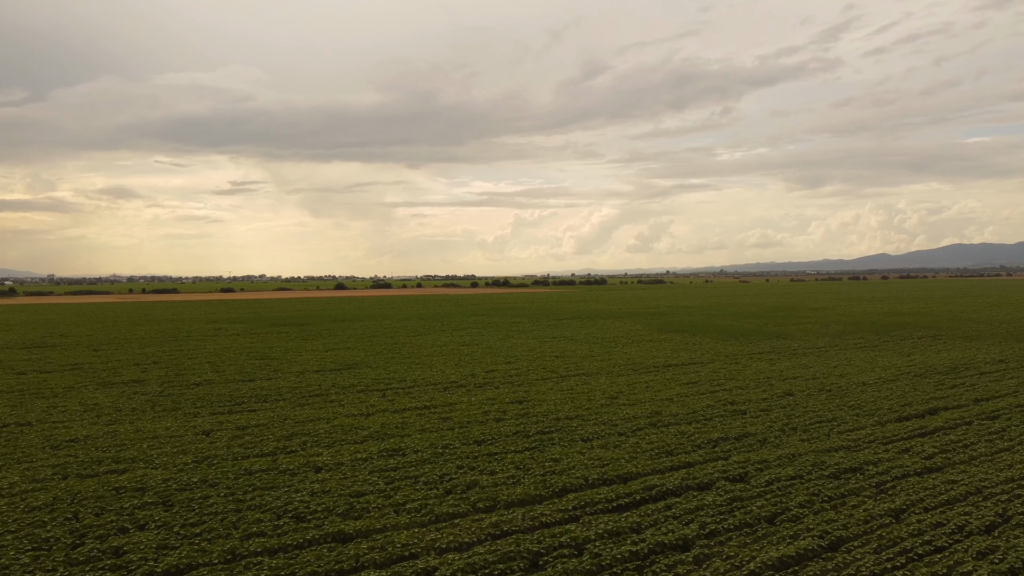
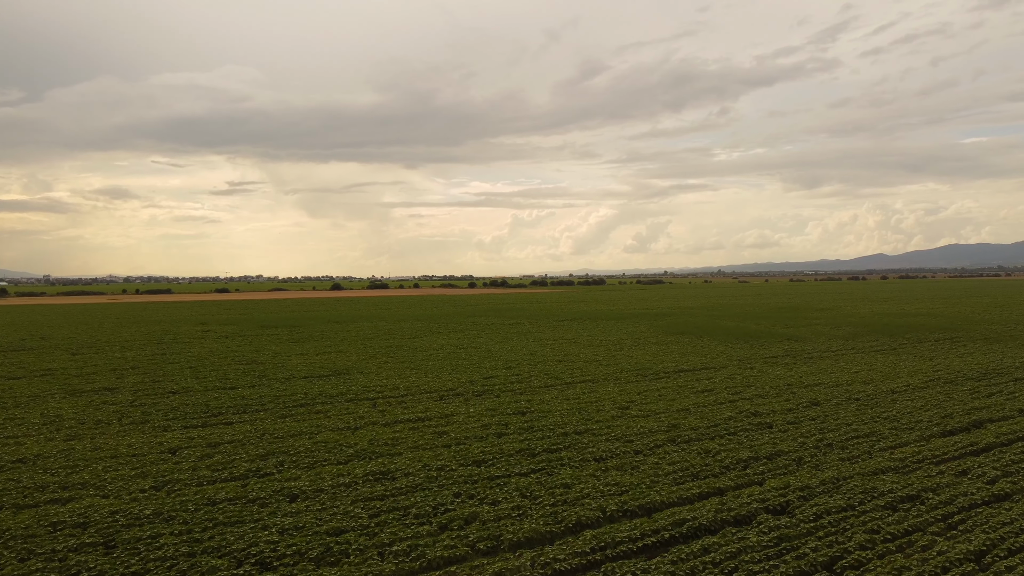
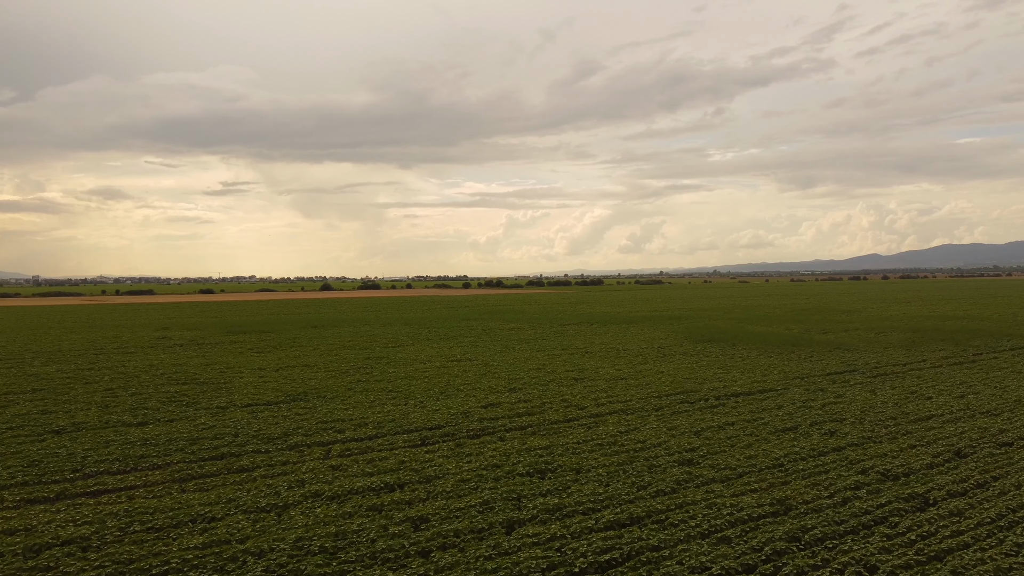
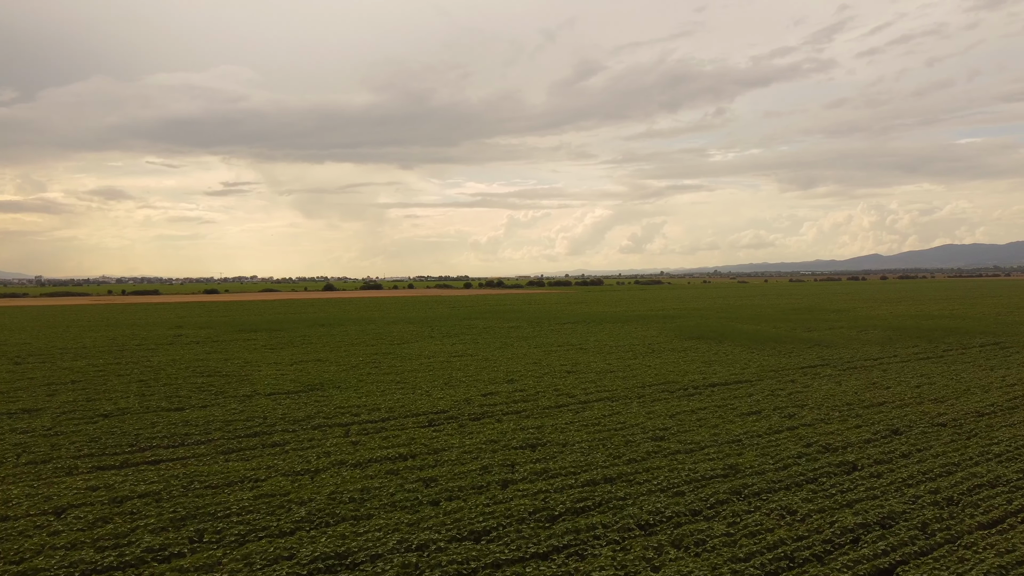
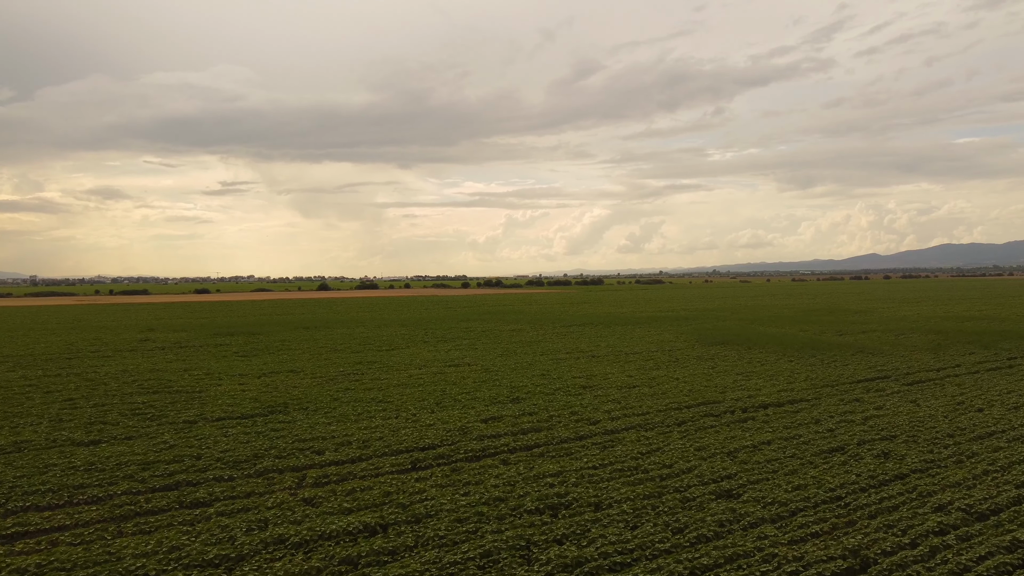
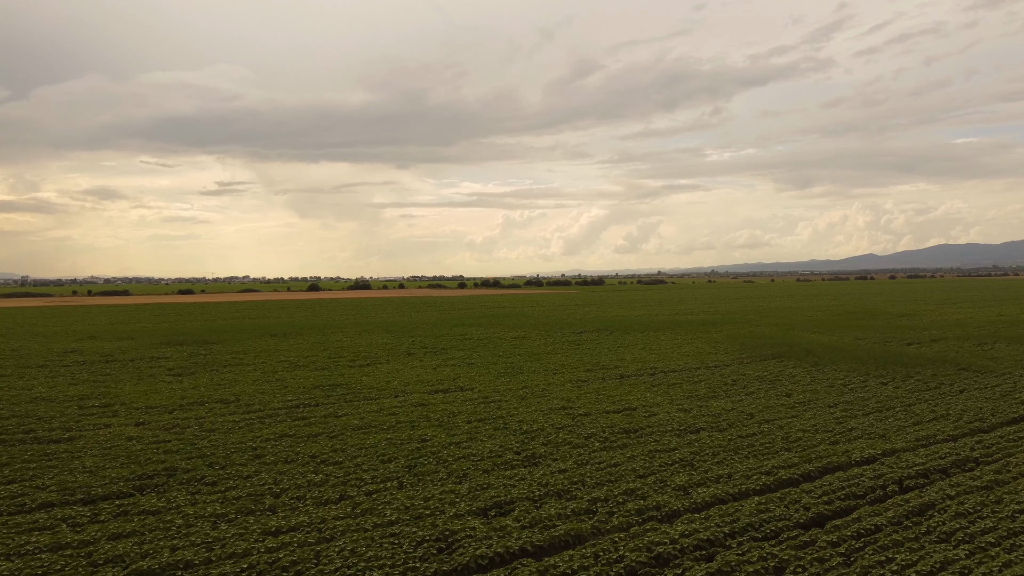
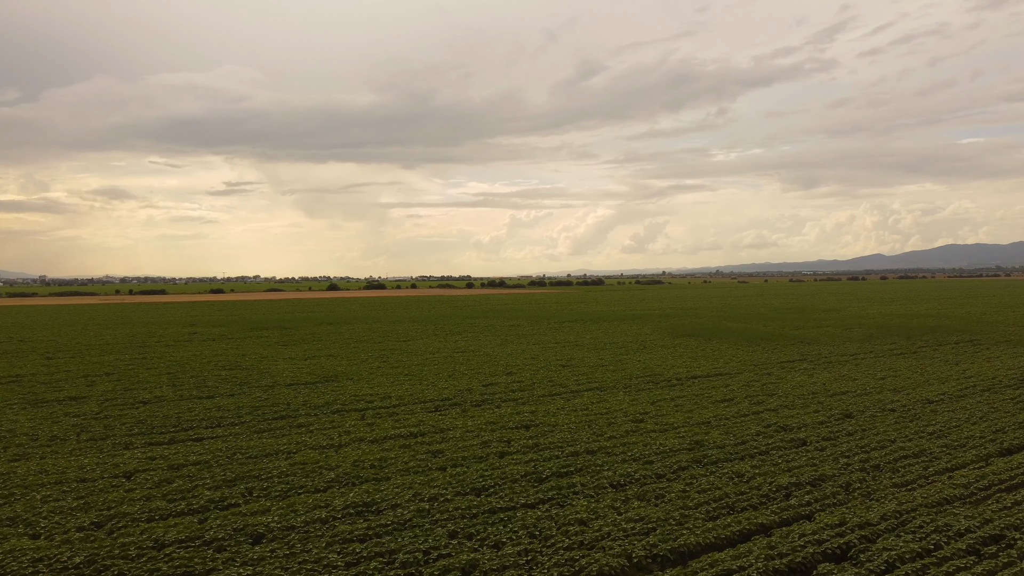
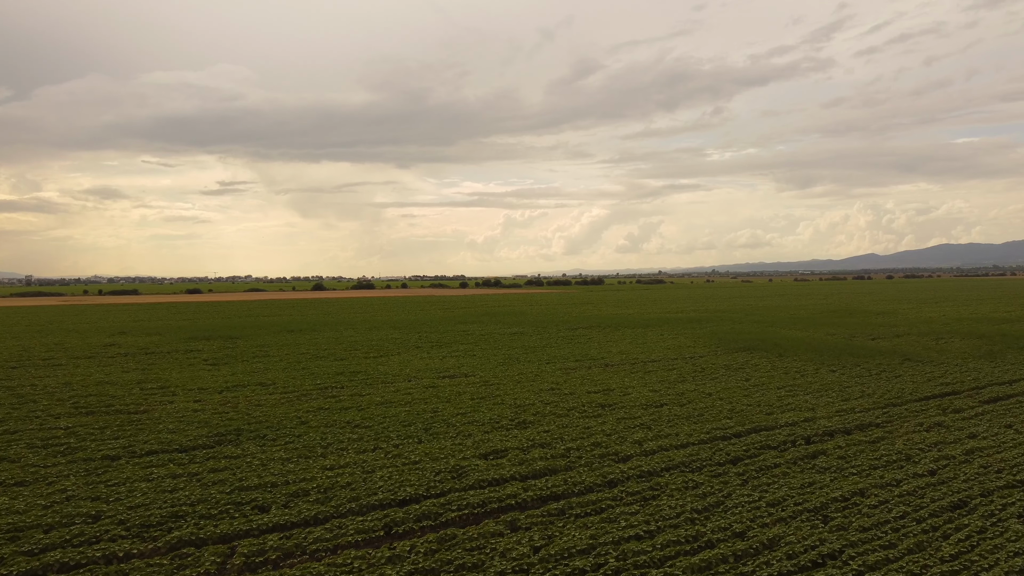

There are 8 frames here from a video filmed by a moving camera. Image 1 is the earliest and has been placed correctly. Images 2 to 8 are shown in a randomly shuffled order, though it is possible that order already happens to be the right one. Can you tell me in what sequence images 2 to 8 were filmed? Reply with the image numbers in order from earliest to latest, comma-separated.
2, 7, 4, 3, 5, 8, 6
